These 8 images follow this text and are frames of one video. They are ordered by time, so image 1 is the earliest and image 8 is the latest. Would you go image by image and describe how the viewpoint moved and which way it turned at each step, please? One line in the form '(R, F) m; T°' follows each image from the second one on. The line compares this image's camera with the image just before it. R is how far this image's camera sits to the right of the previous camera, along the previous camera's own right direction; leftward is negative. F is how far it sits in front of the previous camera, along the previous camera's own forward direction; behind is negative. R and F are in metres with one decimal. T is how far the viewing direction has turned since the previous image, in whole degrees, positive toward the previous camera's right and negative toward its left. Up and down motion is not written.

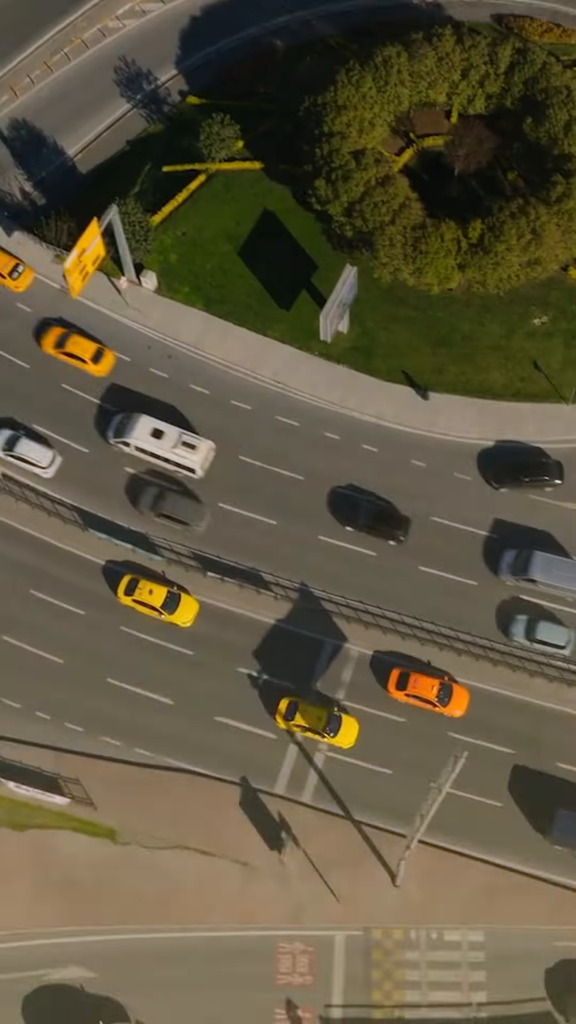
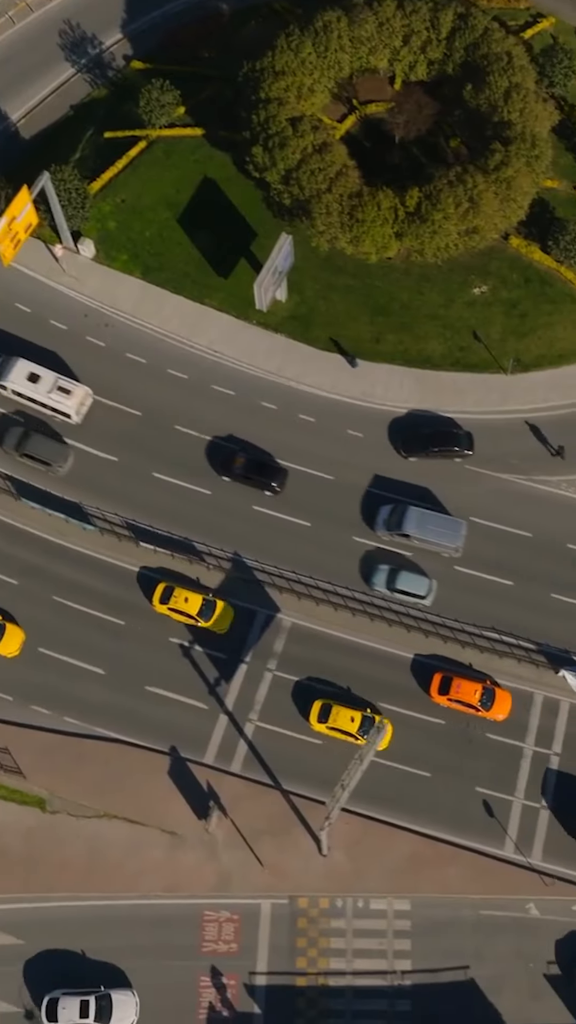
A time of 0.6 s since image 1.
(+2.4, +0.1) m; 0°
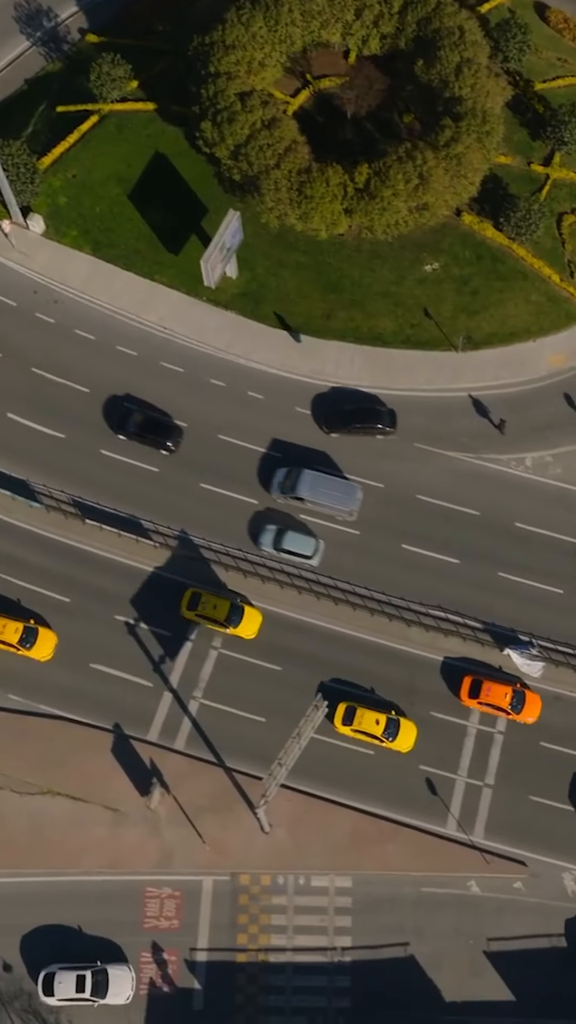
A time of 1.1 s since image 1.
(+2.0, +0.1) m; 0°
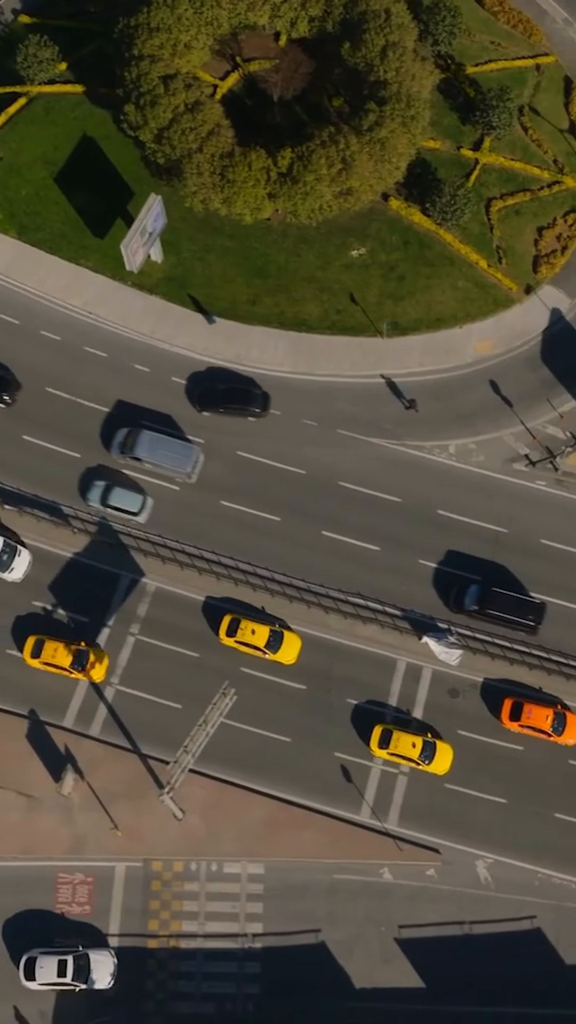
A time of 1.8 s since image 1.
(+2.9, +0.1) m; 0°
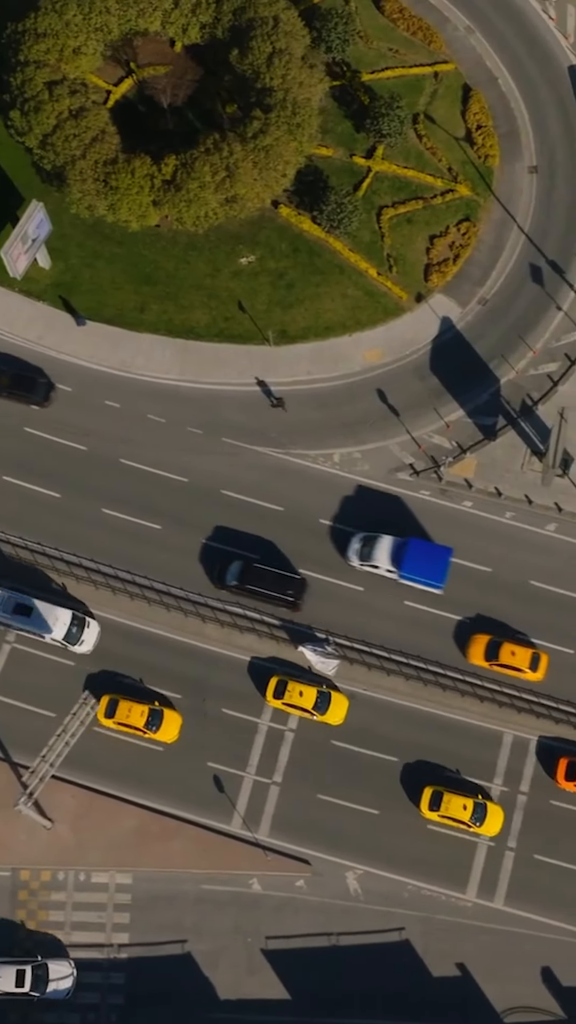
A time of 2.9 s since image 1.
(+4.5, +0.2) m; 0°
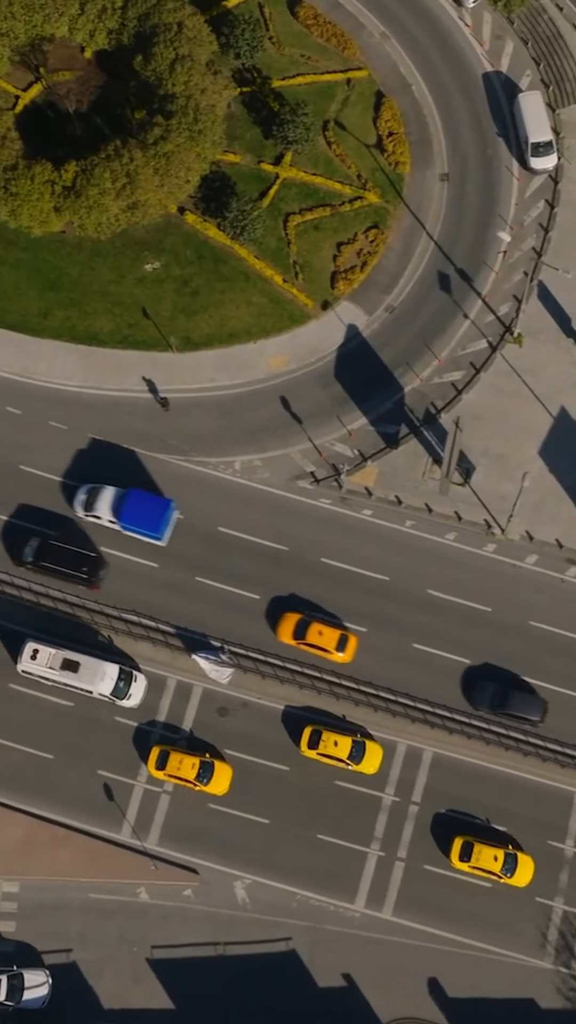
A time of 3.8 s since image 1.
(+3.9, +0.1) m; 0°
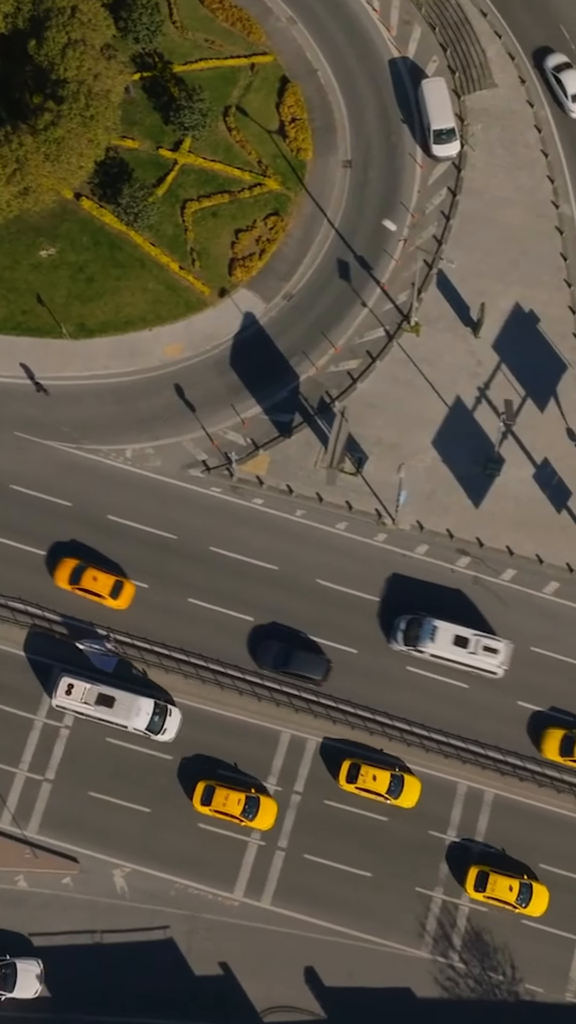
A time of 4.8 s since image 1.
(+4.2, +0.1) m; 0°
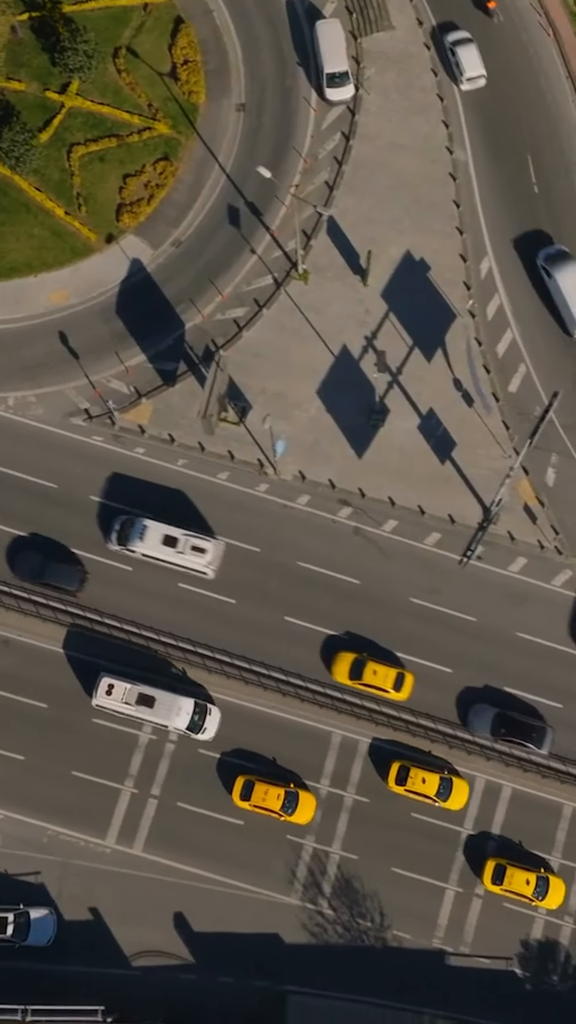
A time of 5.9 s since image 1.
(+4.5, +0.2) m; 0°
